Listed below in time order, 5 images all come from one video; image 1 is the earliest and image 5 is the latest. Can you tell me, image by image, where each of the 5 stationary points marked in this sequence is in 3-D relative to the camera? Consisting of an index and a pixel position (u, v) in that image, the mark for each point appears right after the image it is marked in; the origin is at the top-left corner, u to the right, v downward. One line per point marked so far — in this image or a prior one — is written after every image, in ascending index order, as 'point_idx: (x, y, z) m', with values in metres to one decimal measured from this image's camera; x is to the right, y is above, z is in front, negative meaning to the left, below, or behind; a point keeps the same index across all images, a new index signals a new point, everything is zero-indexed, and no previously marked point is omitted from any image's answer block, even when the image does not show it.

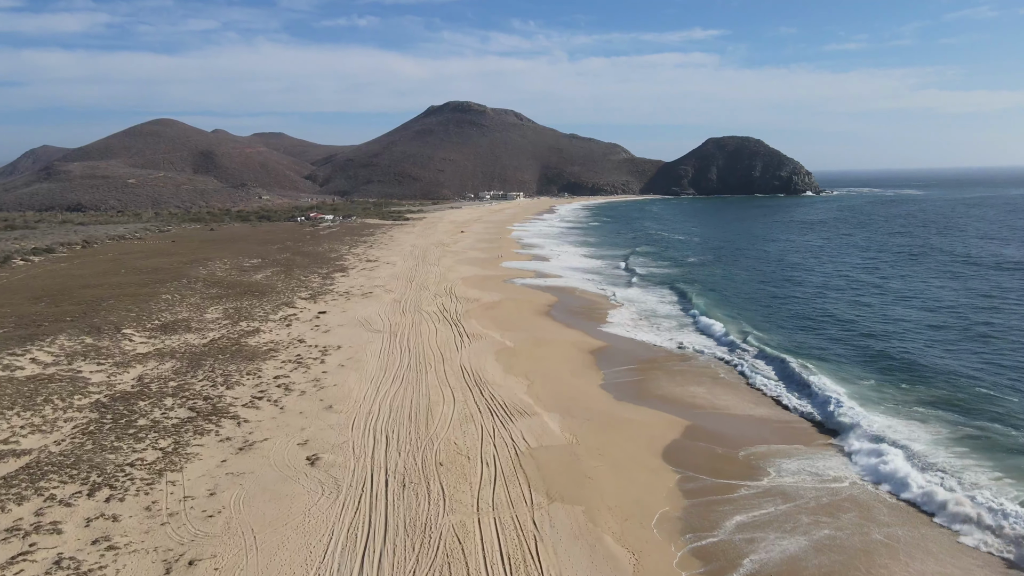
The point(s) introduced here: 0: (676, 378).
0: (+2.8, -1.5, +12.7) m
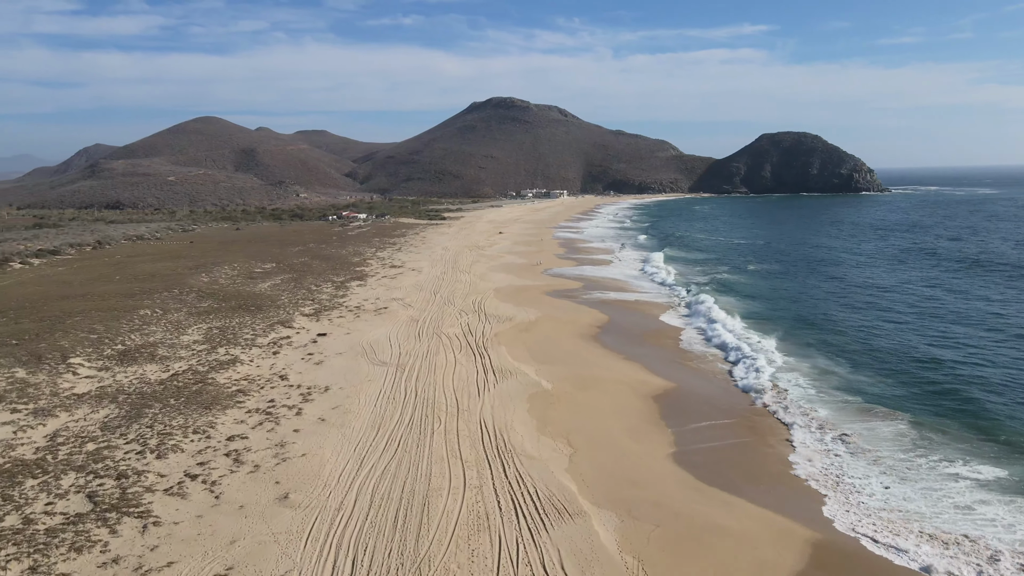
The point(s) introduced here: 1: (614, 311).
0: (+3.3, -1.9, +9.3) m
1: (+2.4, -0.6, +17.7) m
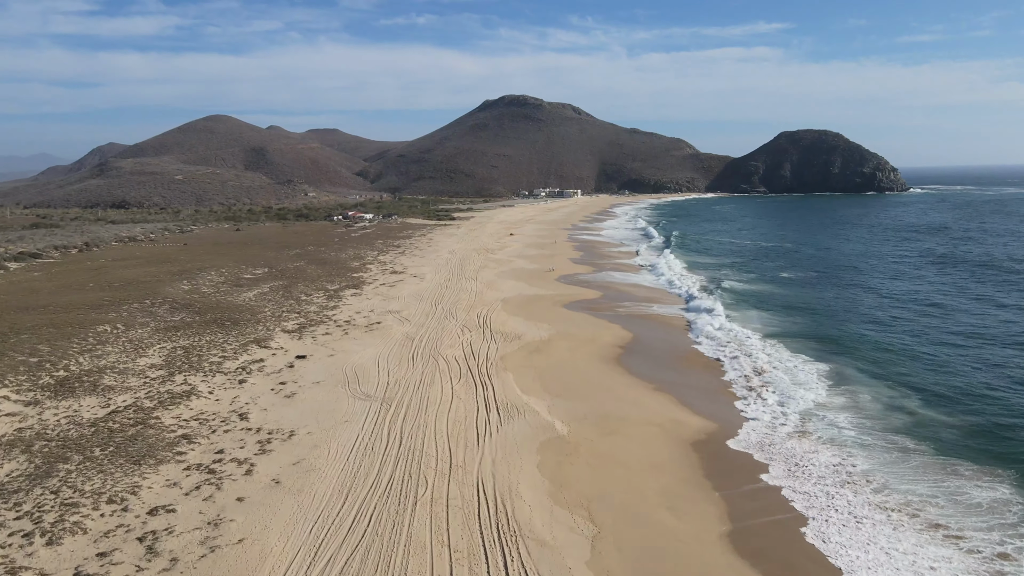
0: (+3.3, -2.2, +7.3) m
1: (+2.6, -0.9, +15.7) m
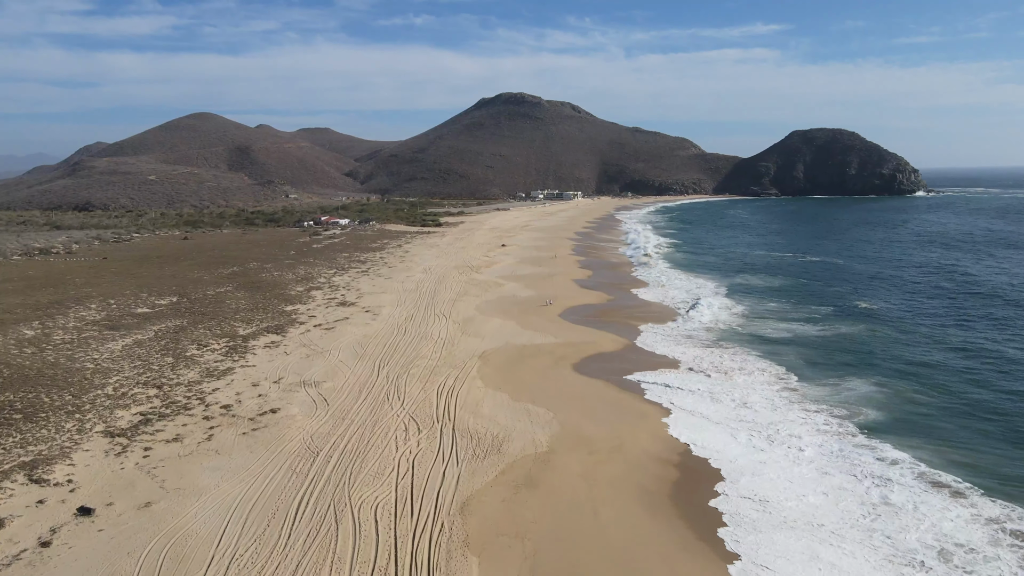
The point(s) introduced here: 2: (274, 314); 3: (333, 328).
0: (+3.1, -3.0, +1.6) m
1: (+2.3, -1.7, +10.0) m
2: (-5.1, -0.6, +15.9) m
3: (-3.5, -0.8, +14.6) m
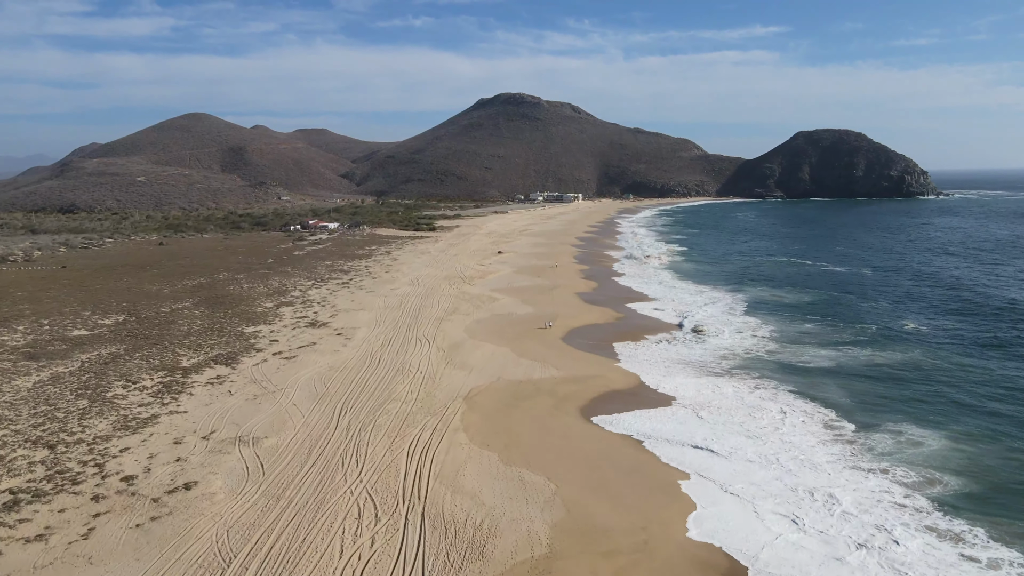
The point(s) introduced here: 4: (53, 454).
0: (+3.0, -3.4, -0.6) m
1: (+2.2, -2.0, +7.8) m
2: (-5.2, -0.9, +13.7) m
3: (-3.6, -1.1, +12.4) m
4: (-4.9, -1.7, +8.0) m
